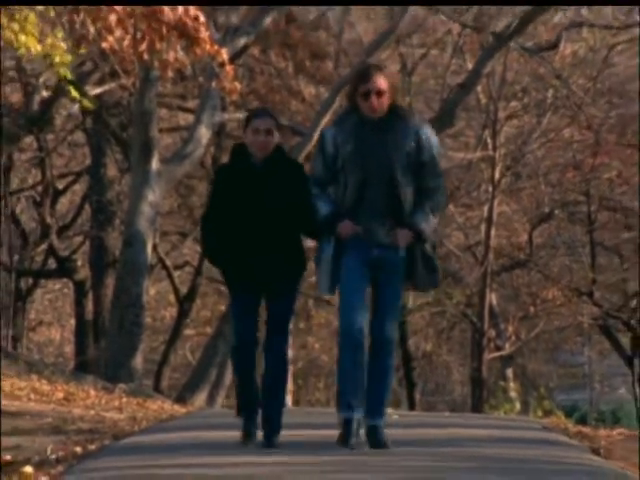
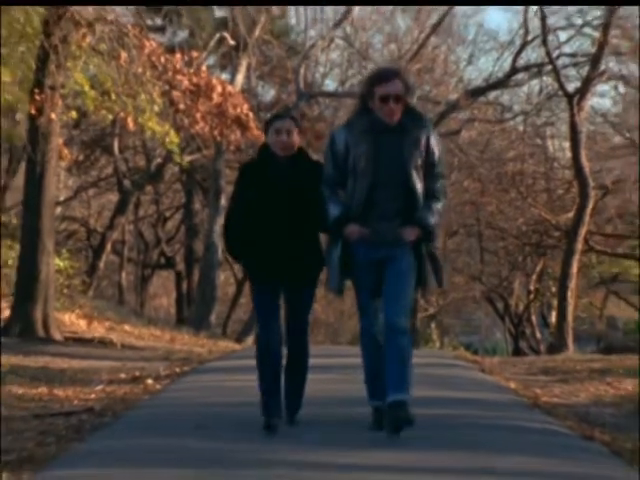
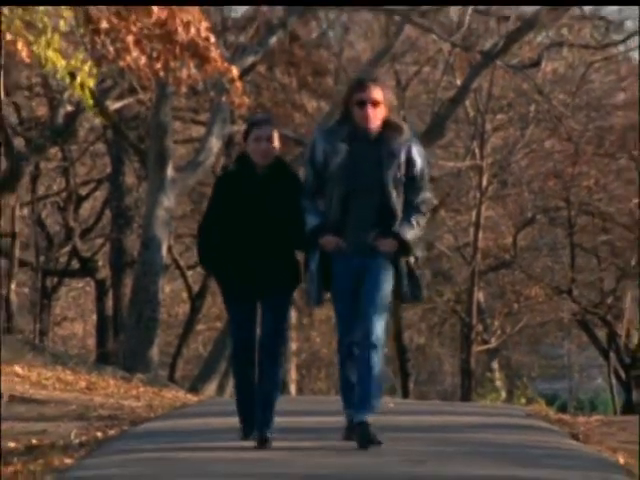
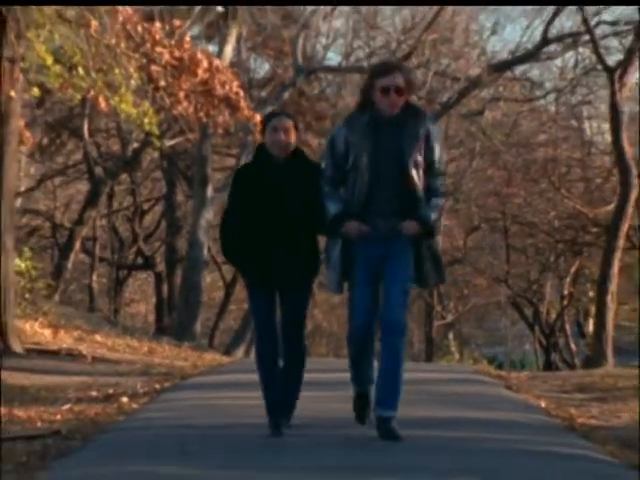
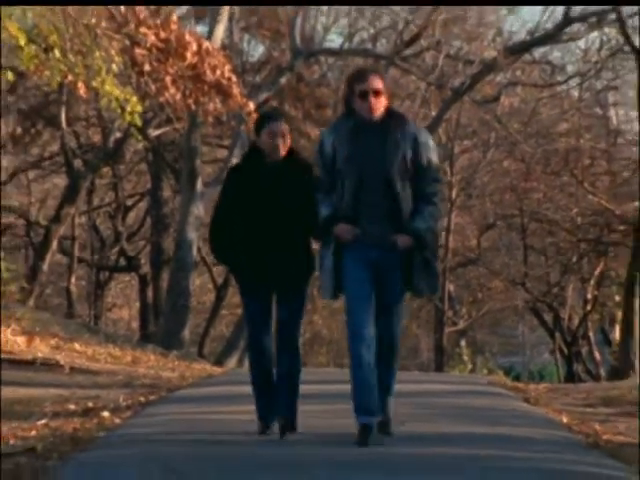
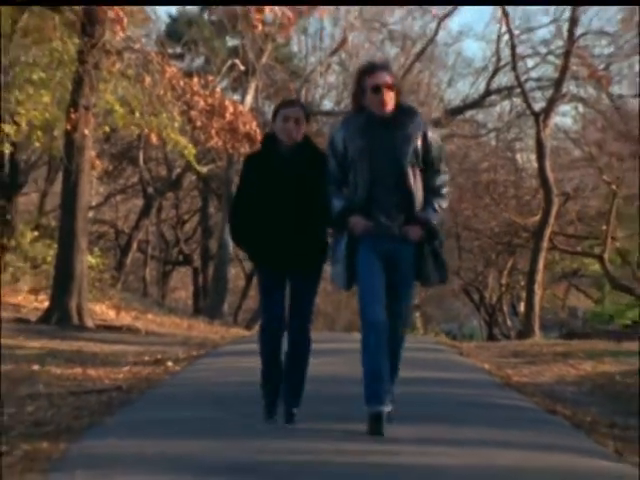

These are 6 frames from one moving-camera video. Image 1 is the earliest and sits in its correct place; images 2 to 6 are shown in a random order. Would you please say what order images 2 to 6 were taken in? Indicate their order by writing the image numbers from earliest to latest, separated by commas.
3, 5, 4, 2, 6
